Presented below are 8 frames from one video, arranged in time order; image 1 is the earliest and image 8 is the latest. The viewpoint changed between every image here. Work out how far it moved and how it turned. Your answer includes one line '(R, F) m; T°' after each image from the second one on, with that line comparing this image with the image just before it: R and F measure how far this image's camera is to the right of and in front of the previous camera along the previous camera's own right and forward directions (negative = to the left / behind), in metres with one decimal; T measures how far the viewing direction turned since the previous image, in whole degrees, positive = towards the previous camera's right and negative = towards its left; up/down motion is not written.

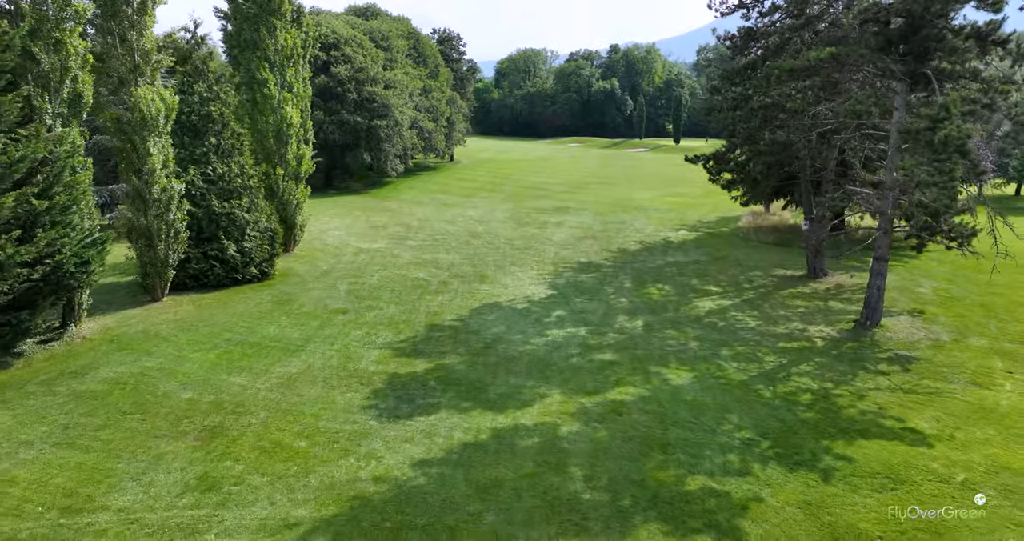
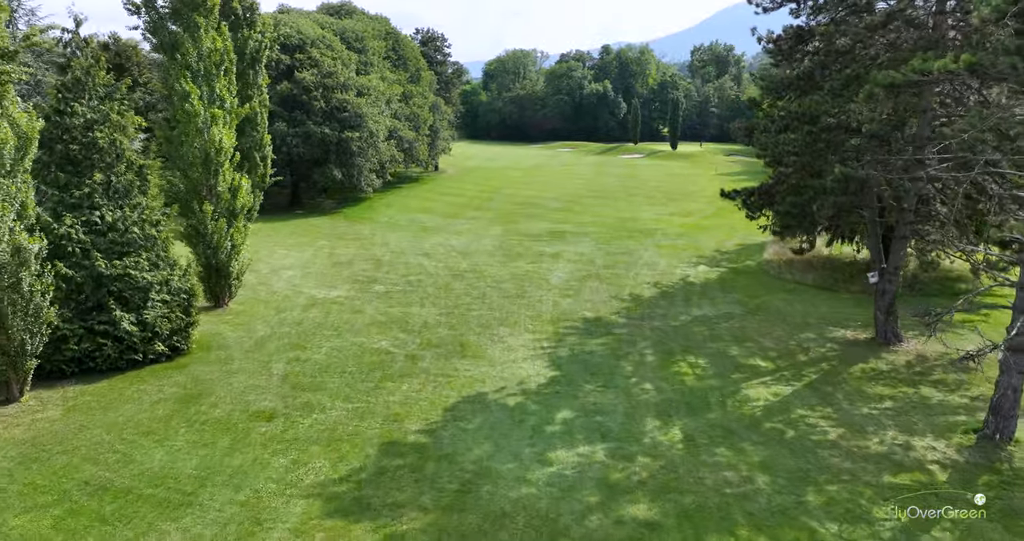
(0.0, +3.9) m; +1°
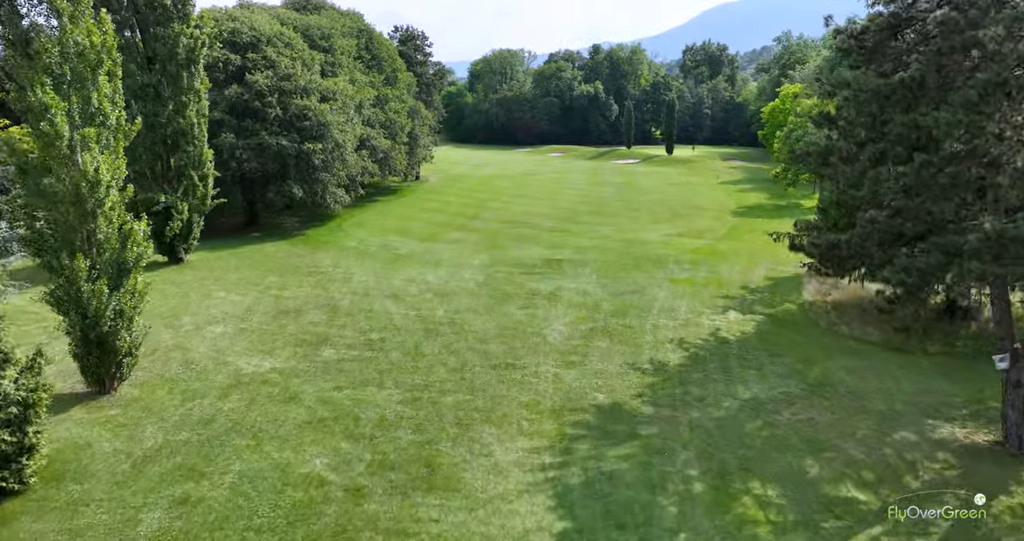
(0.0, +4.1) m; +1°
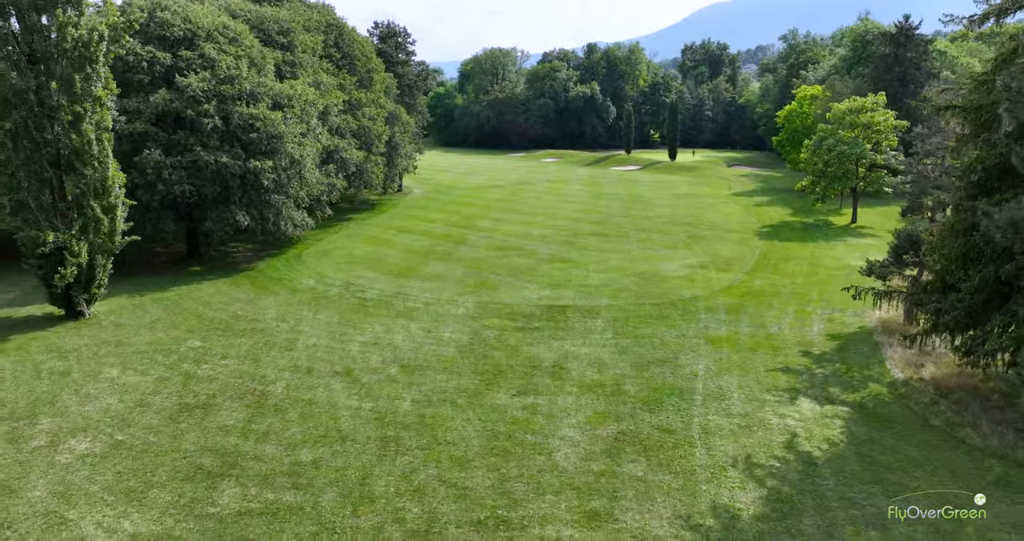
(0.0, +4.8) m; +1°
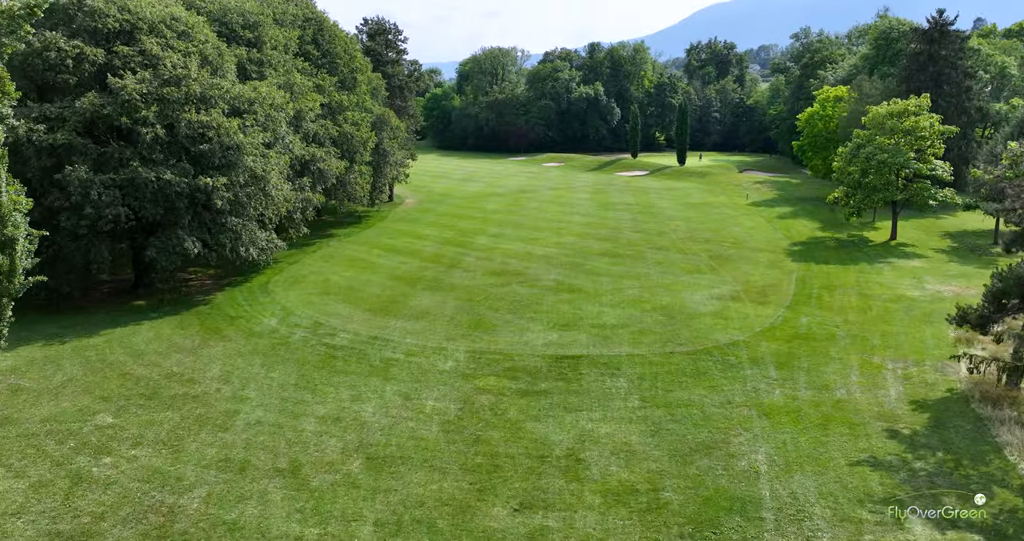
(0.0, +3.6) m; 0°
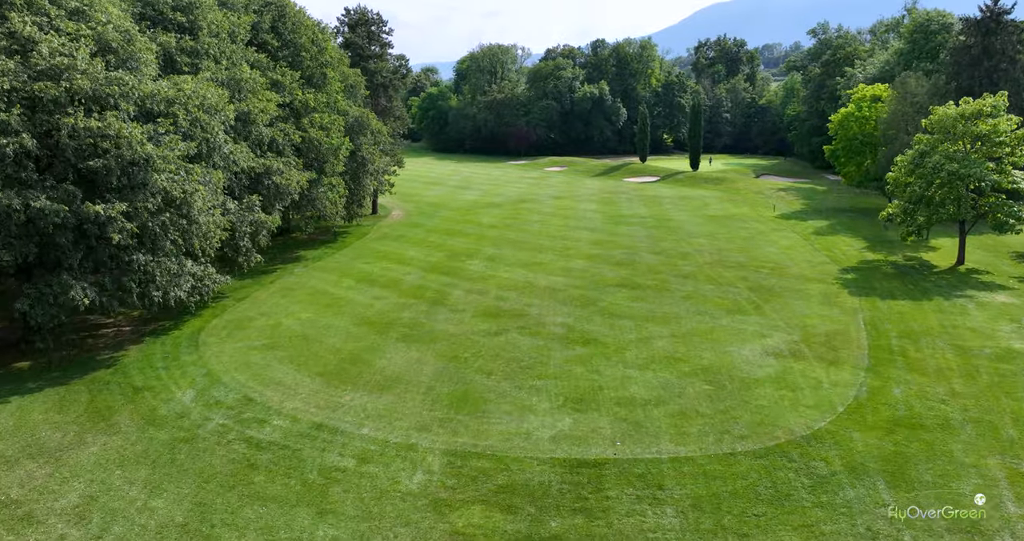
(+0.1, +4.8) m; 0°
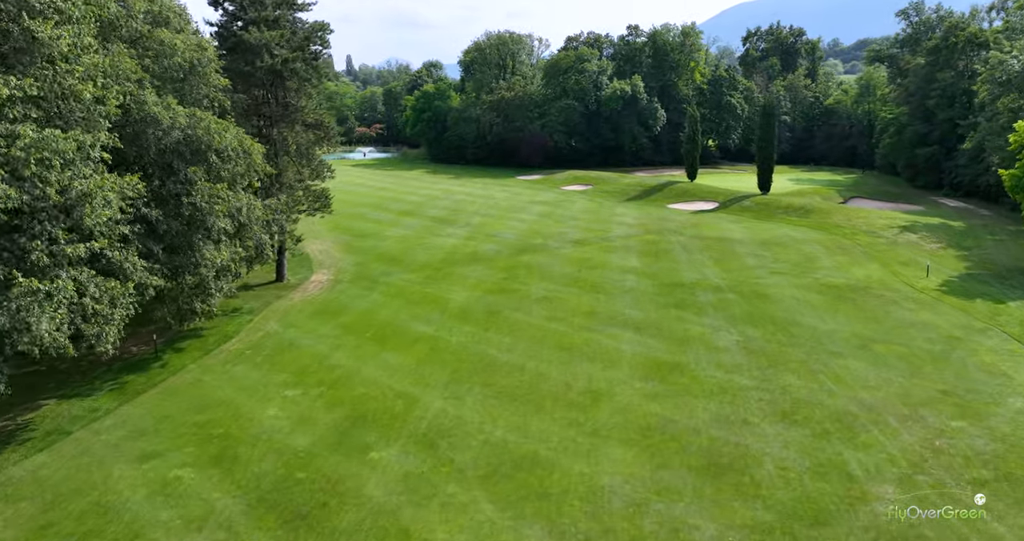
(+1.1, +15.3) m; -2°
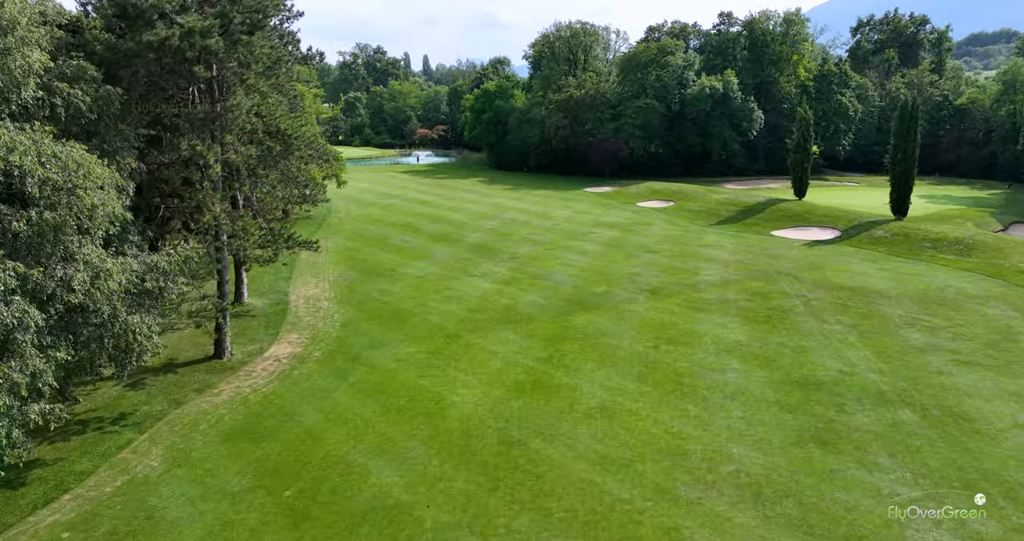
(+0.7, +8.3) m; -6°
